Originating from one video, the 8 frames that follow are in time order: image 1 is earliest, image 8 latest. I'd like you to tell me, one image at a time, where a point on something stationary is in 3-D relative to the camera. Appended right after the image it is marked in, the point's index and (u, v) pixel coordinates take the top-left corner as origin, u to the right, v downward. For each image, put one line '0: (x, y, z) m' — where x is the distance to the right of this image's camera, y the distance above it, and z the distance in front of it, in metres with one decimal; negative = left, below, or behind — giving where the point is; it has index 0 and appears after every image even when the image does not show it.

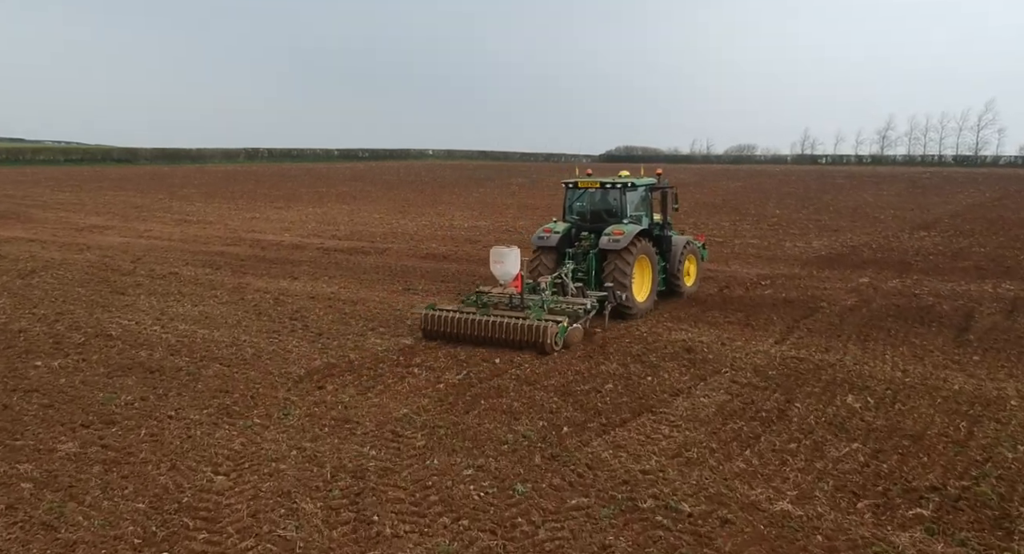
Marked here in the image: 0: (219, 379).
0: (-2.7, -1.0, +7.1) m
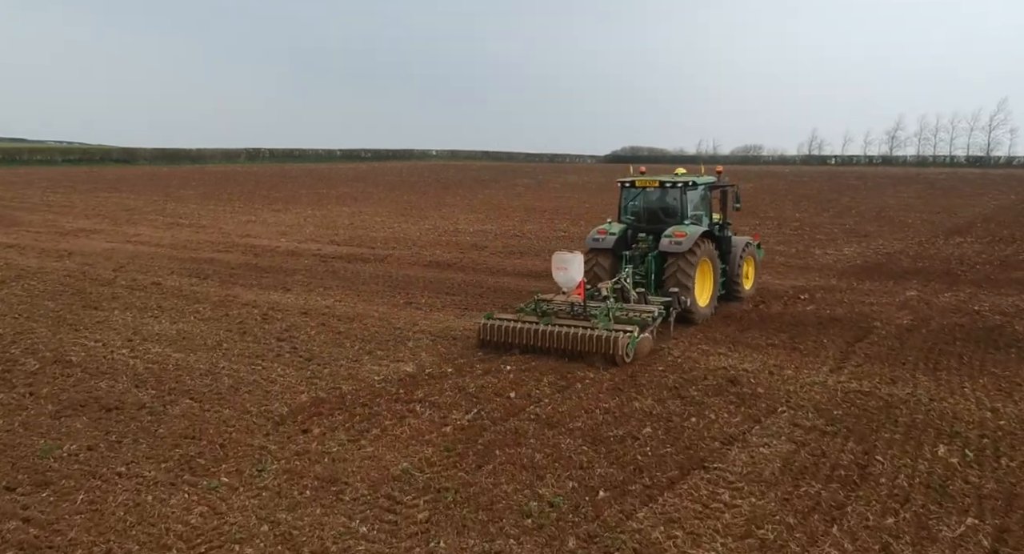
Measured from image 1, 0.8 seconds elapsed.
0: (-2.6, -1.1, +6.0) m
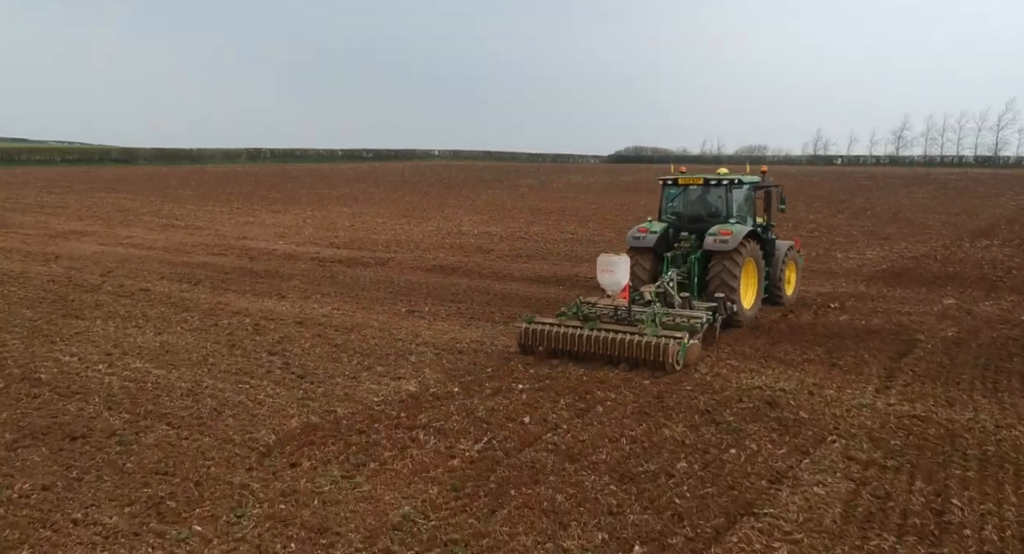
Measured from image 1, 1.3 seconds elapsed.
0: (-2.5, -1.2, +5.3) m
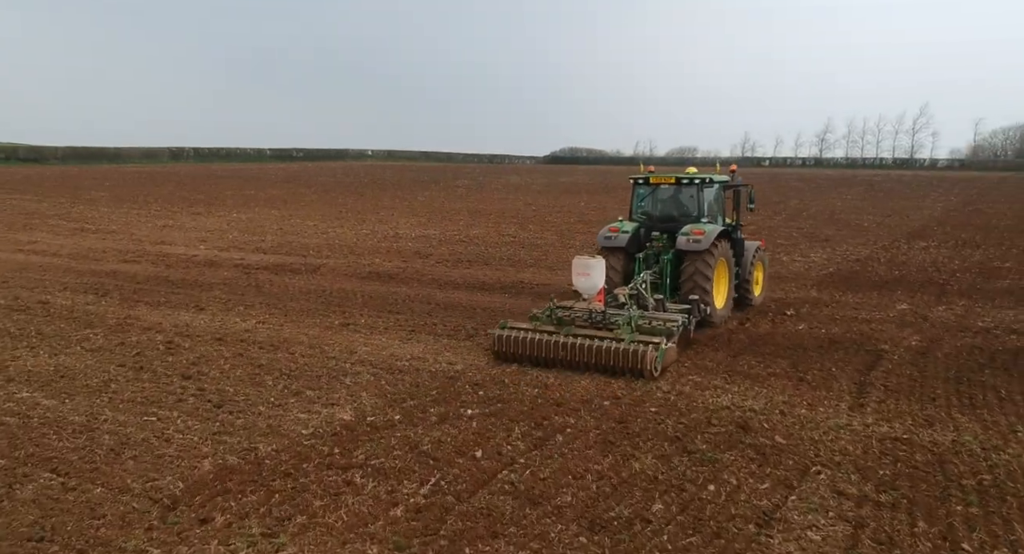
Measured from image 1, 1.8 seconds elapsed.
0: (-2.8, -1.3, +4.4) m
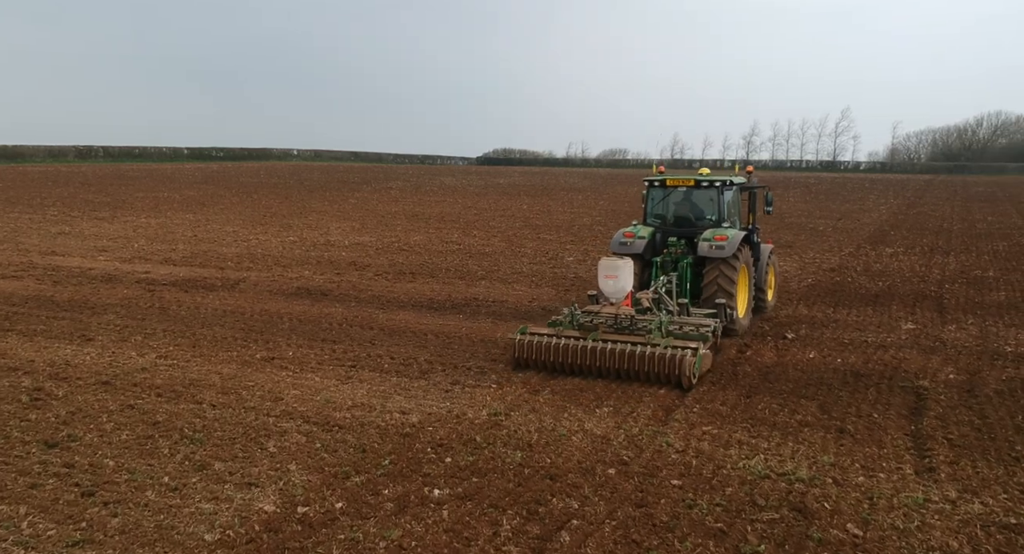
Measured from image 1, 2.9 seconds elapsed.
0: (-2.7, -1.6, +2.7) m
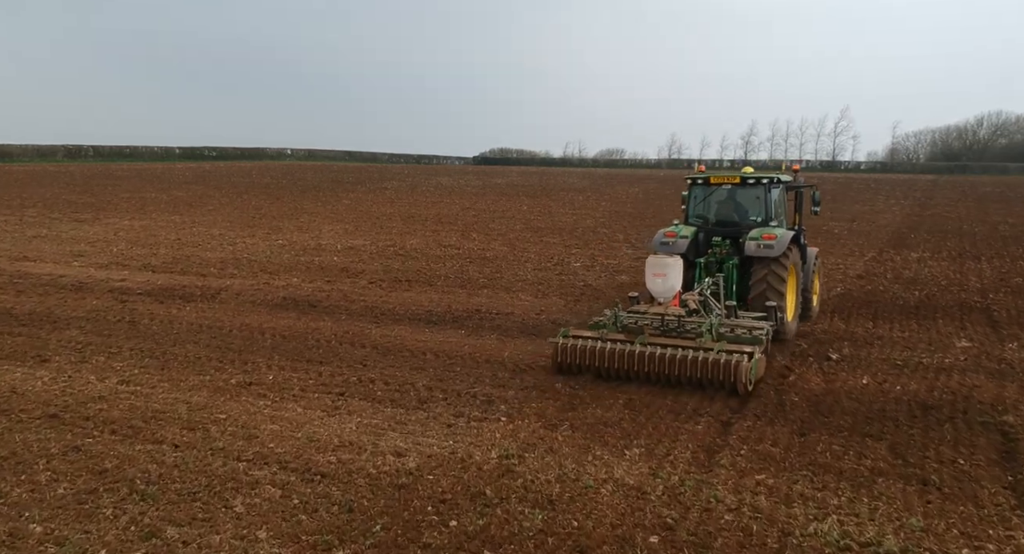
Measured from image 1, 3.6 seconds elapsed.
0: (-2.6, -1.7, +1.7) m
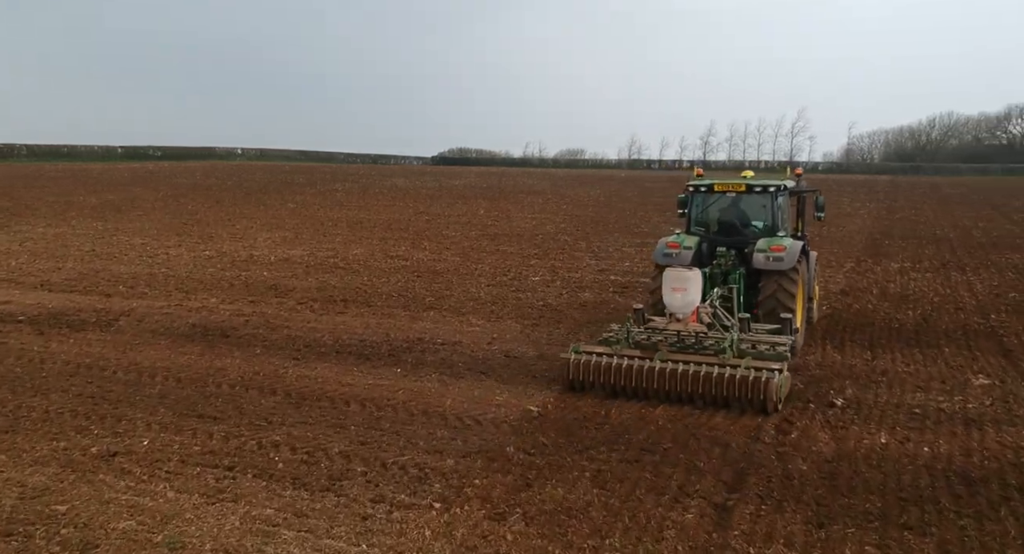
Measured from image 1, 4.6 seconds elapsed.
0: (-2.7, -2.0, +0.2) m
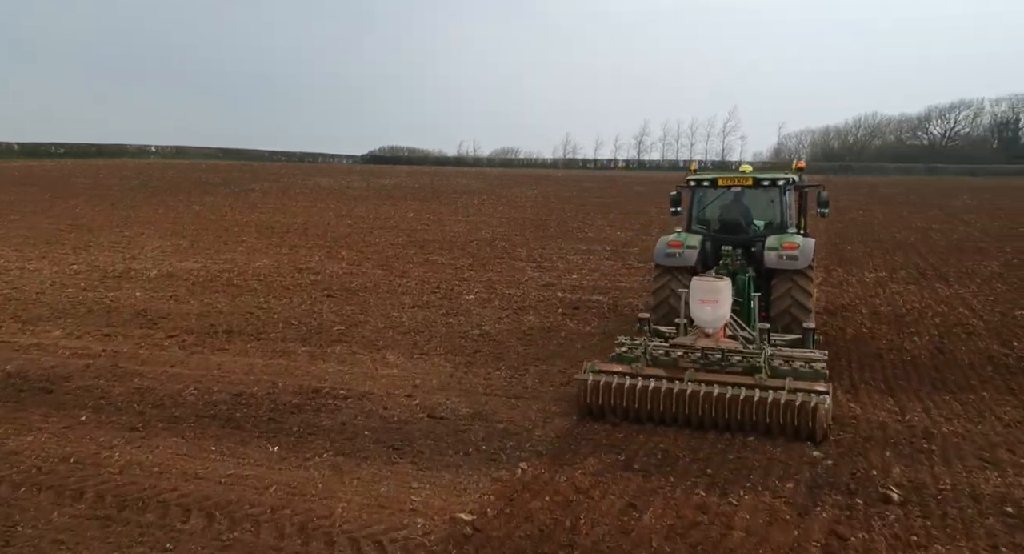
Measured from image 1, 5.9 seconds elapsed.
0: (-2.6, -2.3, -2.1) m
